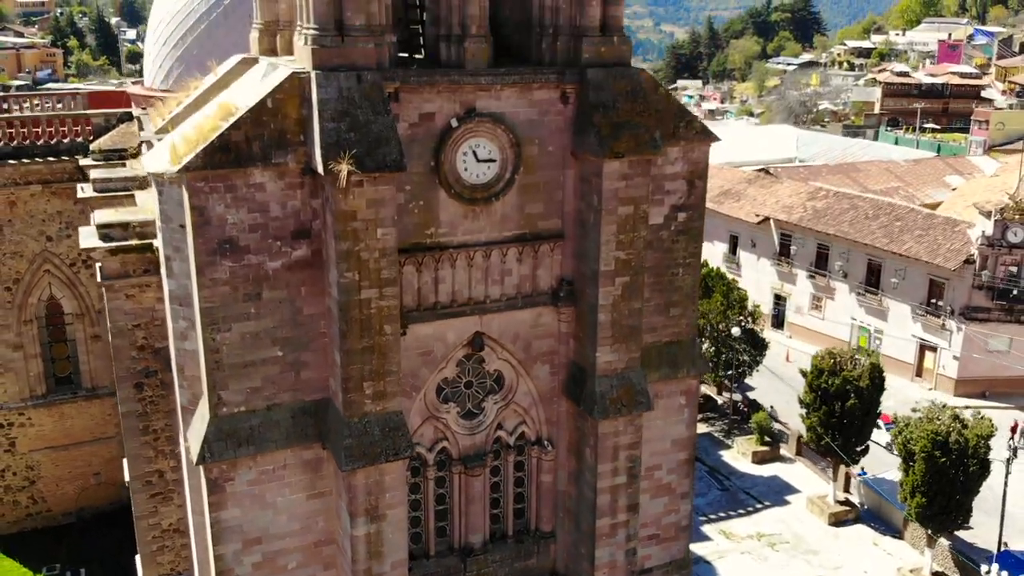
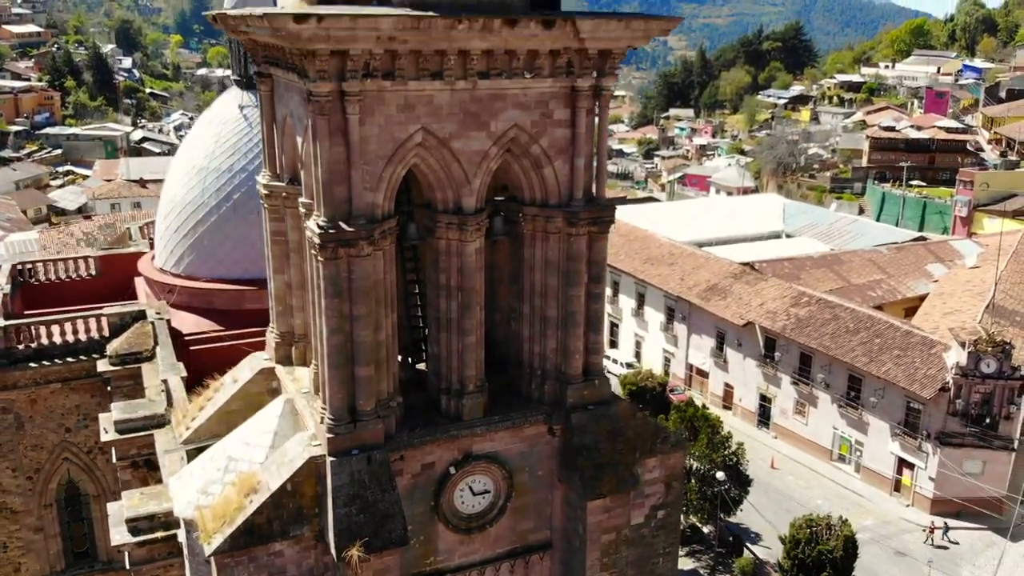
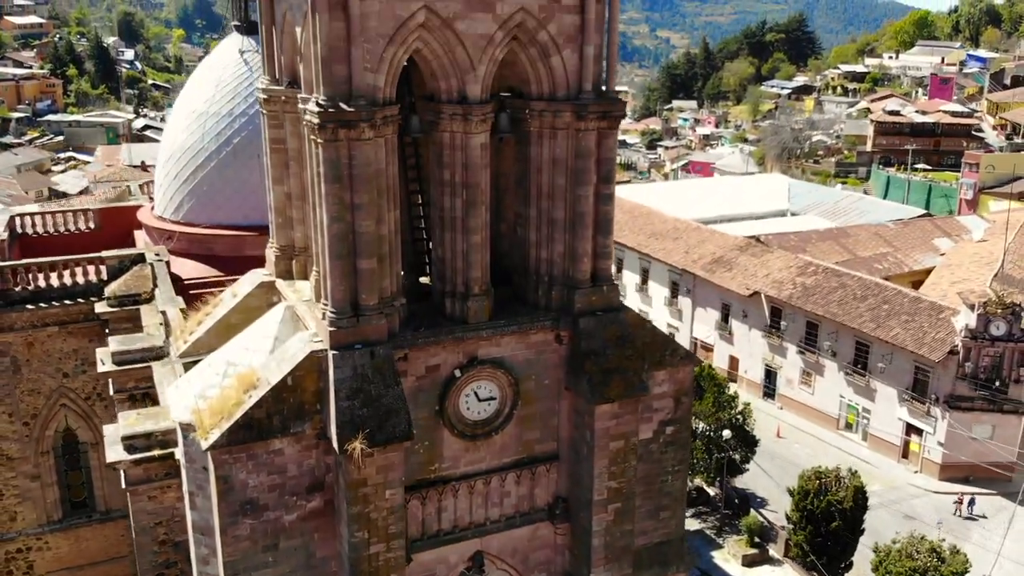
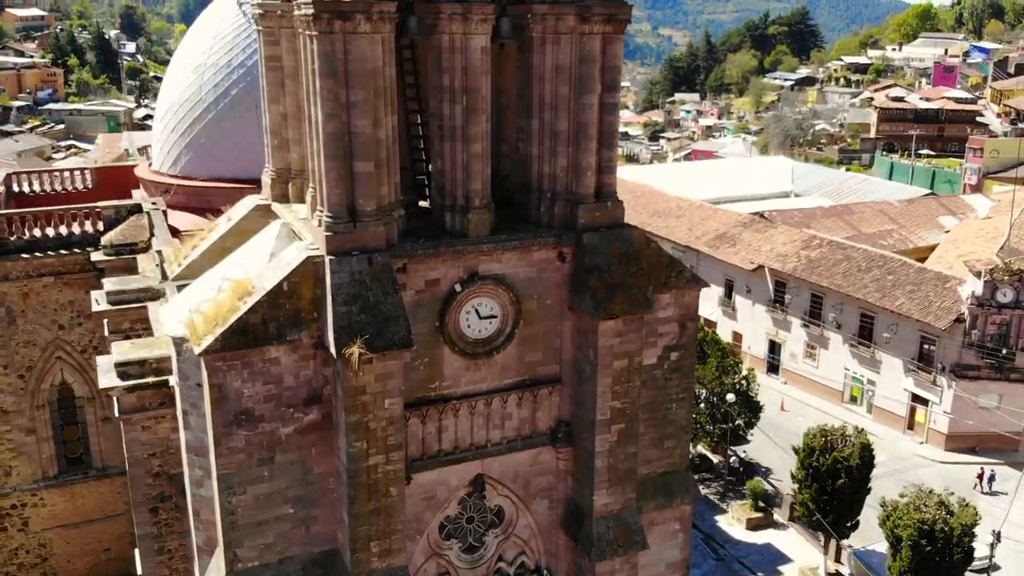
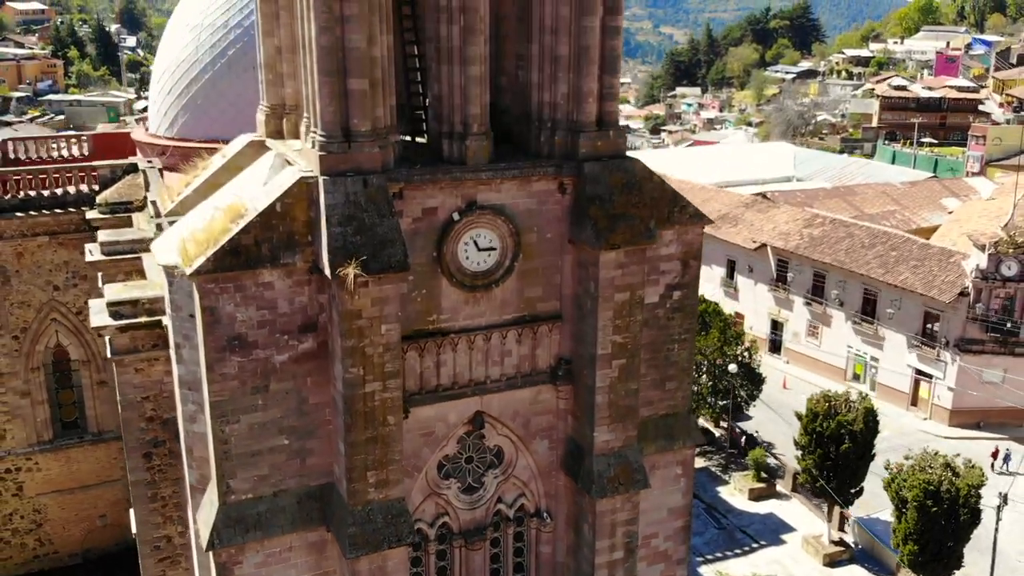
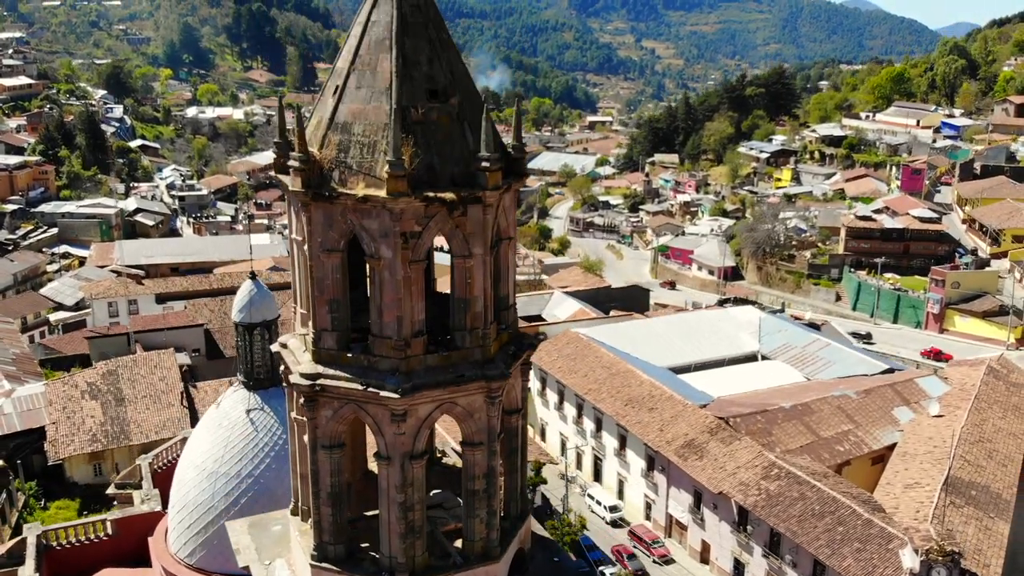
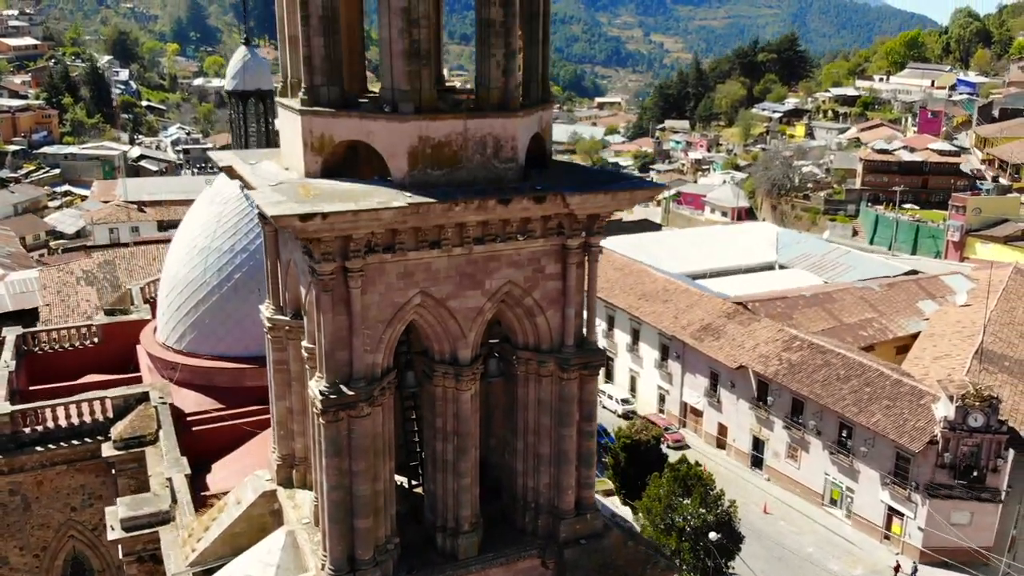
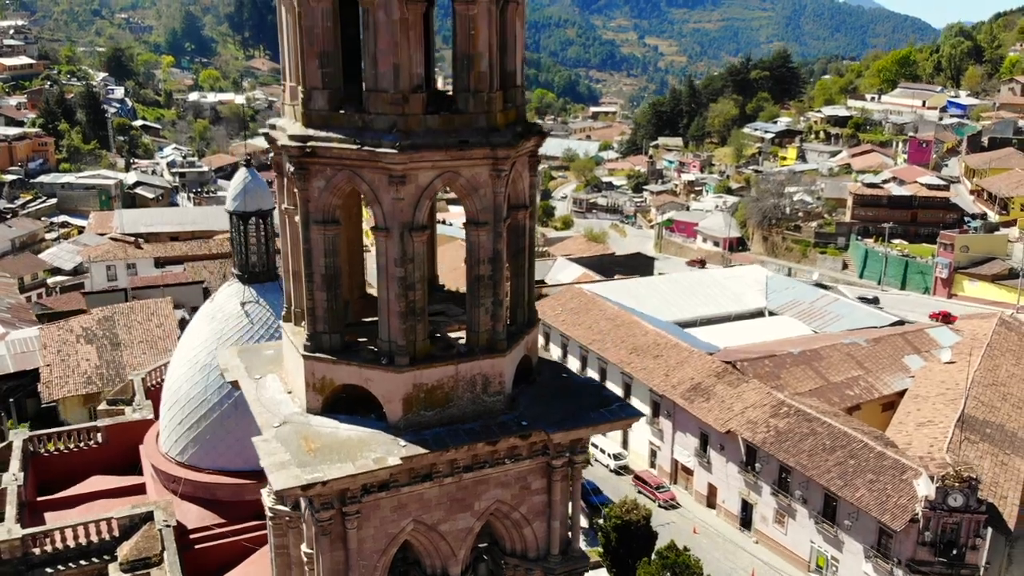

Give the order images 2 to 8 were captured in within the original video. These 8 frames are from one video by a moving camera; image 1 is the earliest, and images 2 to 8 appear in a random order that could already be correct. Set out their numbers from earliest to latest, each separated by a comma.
5, 4, 3, 2, 7, 8, 6
